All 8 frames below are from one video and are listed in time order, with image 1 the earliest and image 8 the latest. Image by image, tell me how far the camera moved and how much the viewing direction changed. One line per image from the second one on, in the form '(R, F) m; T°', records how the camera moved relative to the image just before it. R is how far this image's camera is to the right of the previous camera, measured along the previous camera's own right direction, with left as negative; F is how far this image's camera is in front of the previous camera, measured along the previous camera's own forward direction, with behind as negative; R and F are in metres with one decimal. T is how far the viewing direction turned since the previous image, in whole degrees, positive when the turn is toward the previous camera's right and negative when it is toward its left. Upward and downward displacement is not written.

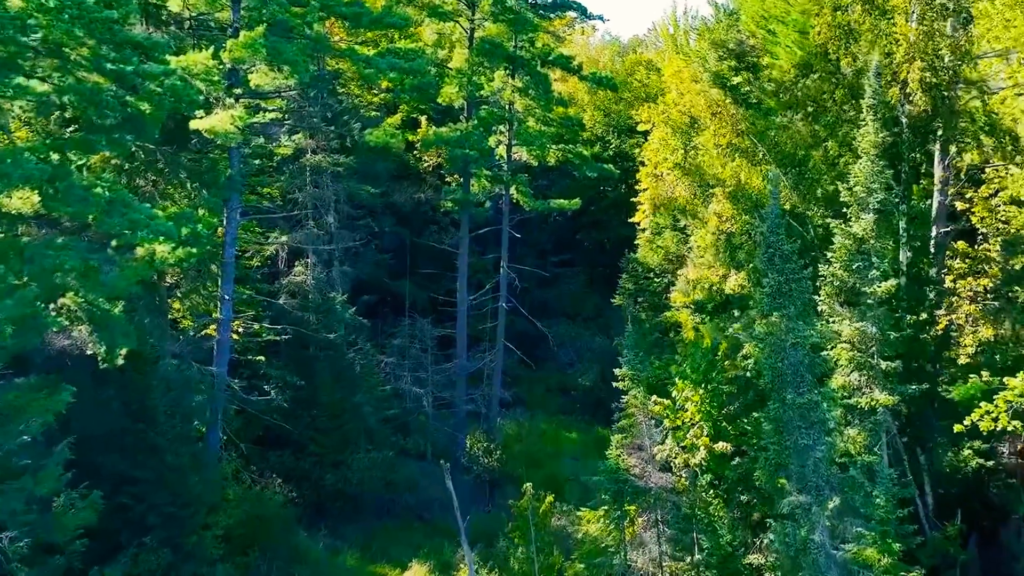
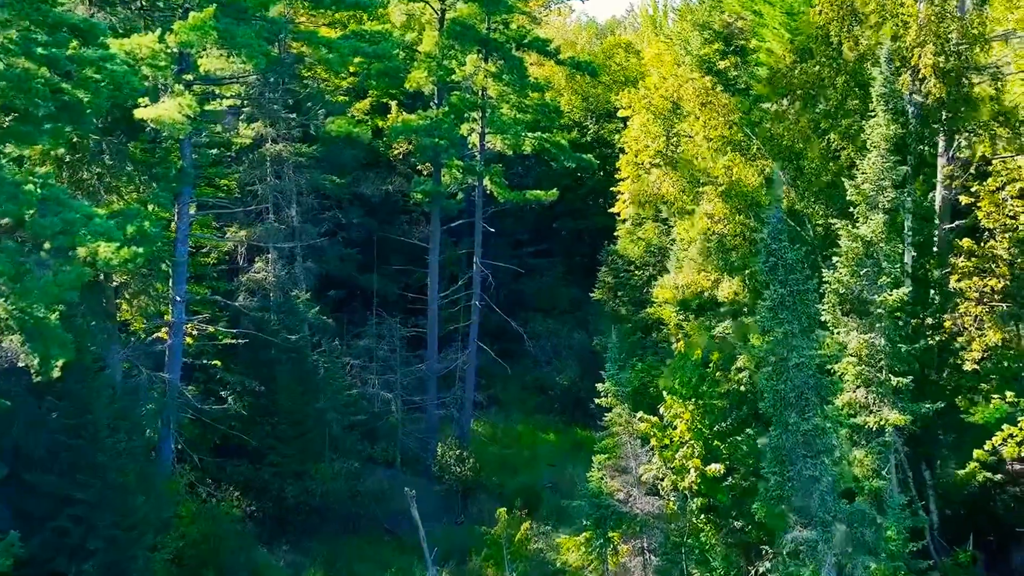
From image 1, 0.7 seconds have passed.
(0.0, +1.2) m; +1°
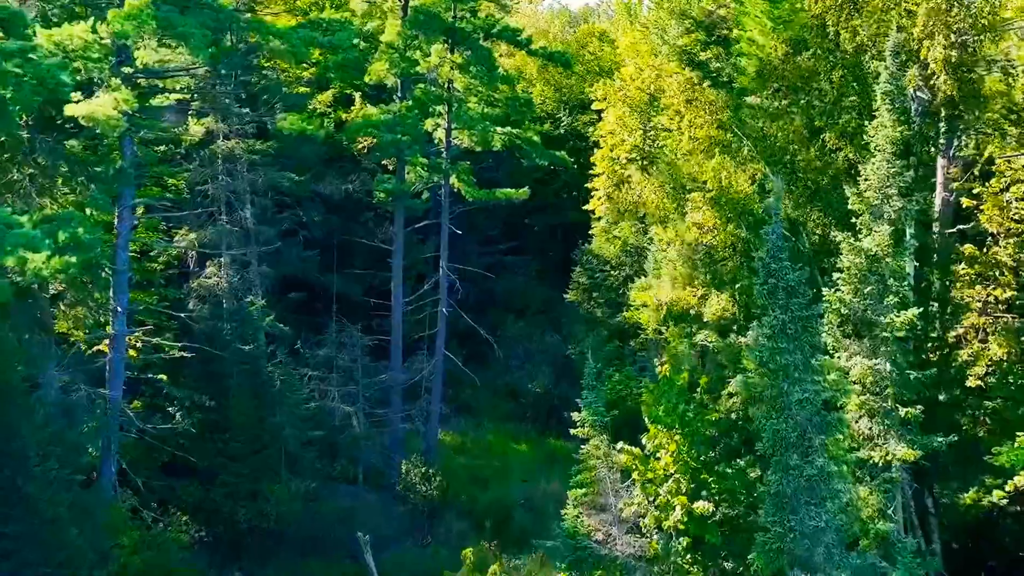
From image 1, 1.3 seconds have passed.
(+0.1, +1.2) m; +1°
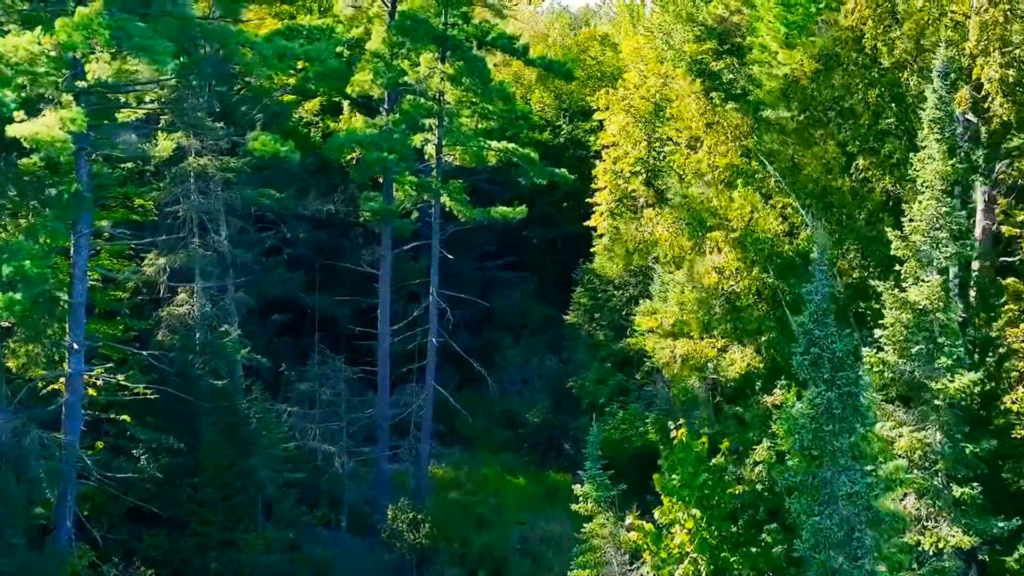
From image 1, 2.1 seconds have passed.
(+0.1, +1.4) m; 0°
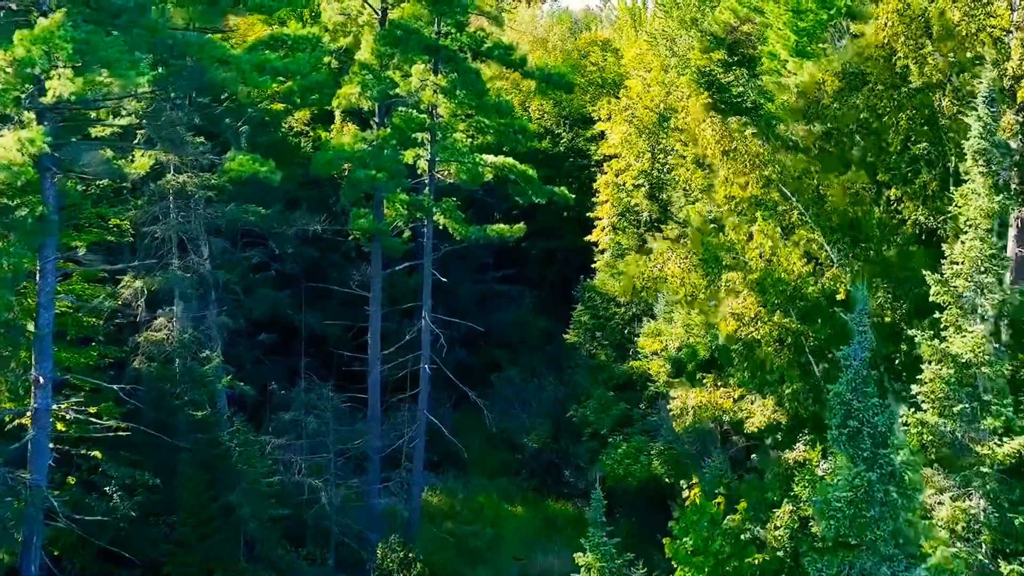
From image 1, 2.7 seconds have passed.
(0.0, +0.9) m; 0°
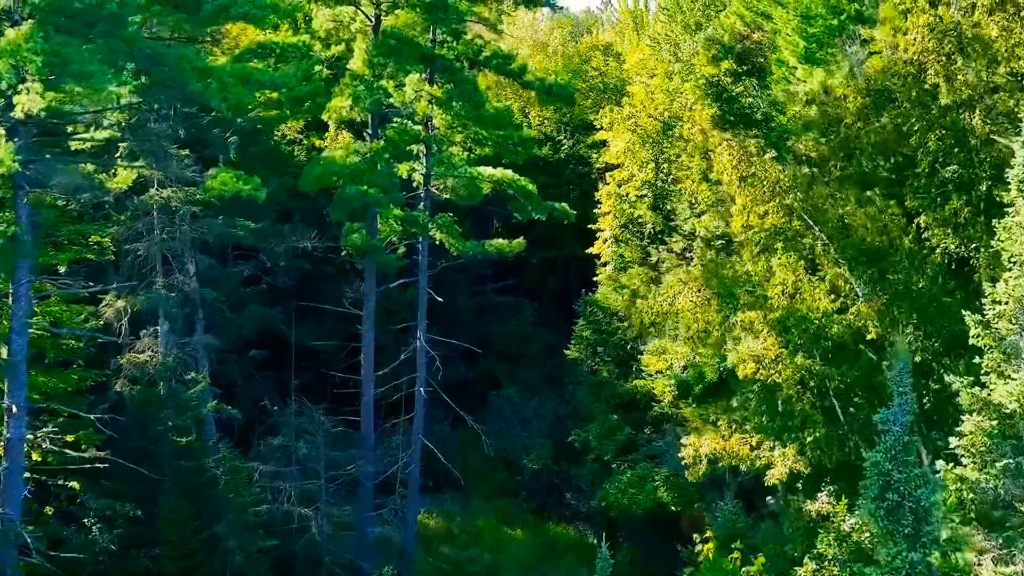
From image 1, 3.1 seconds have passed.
(0.0, +0.7) m; 0°
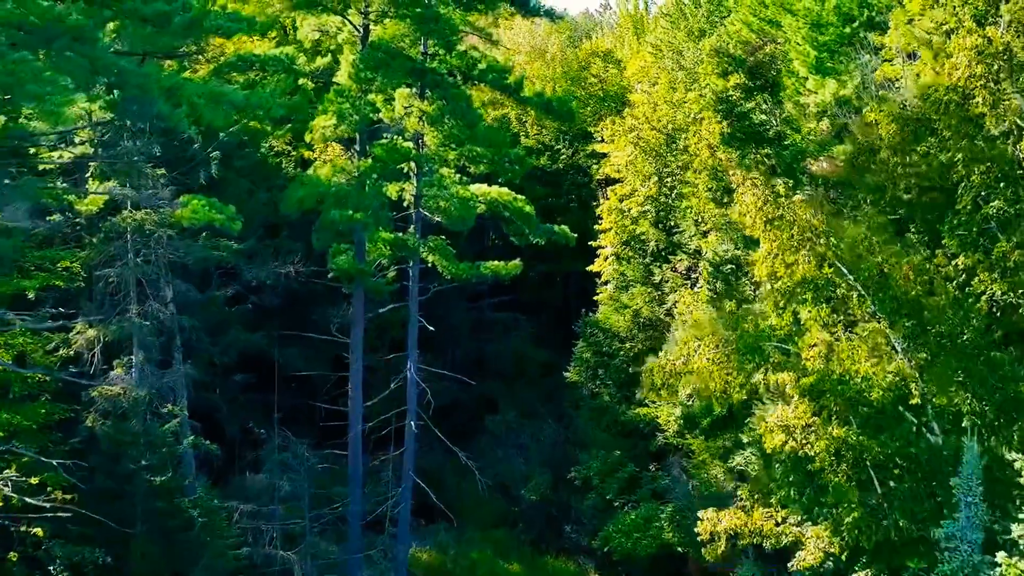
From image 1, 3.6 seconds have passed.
(0.0, +0.9) m; 0°
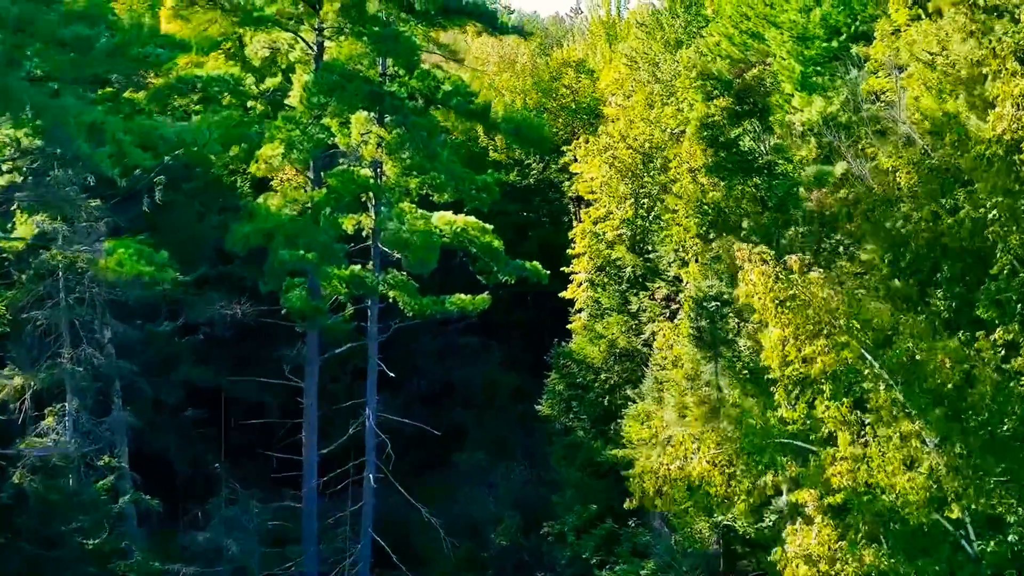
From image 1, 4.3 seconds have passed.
(0.0, +1.2) m; +1°
